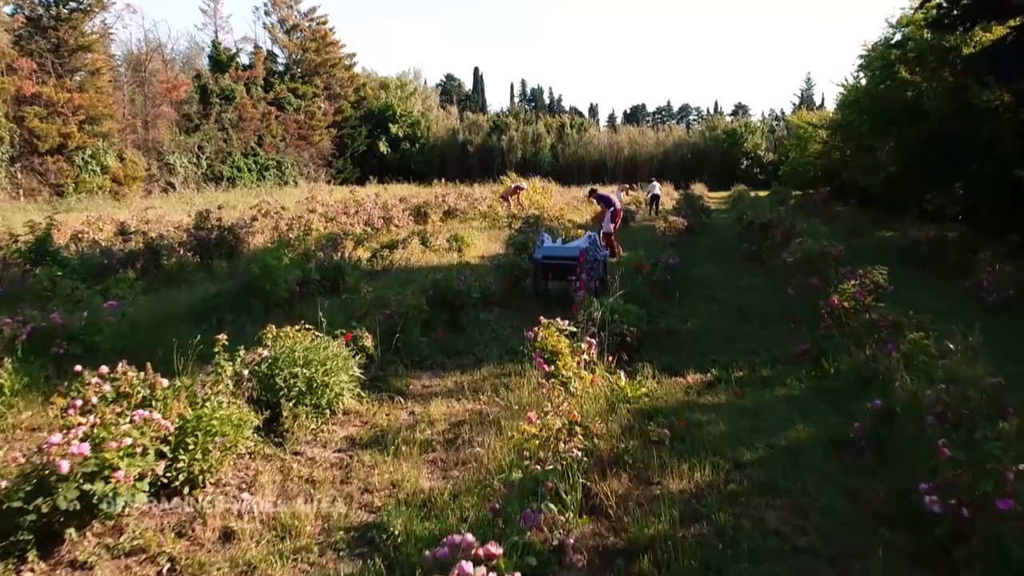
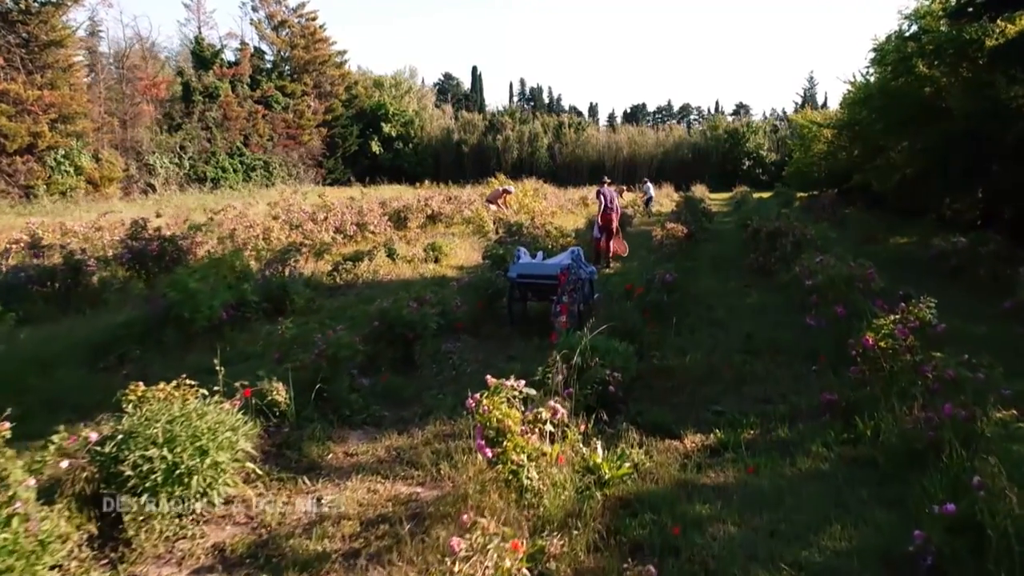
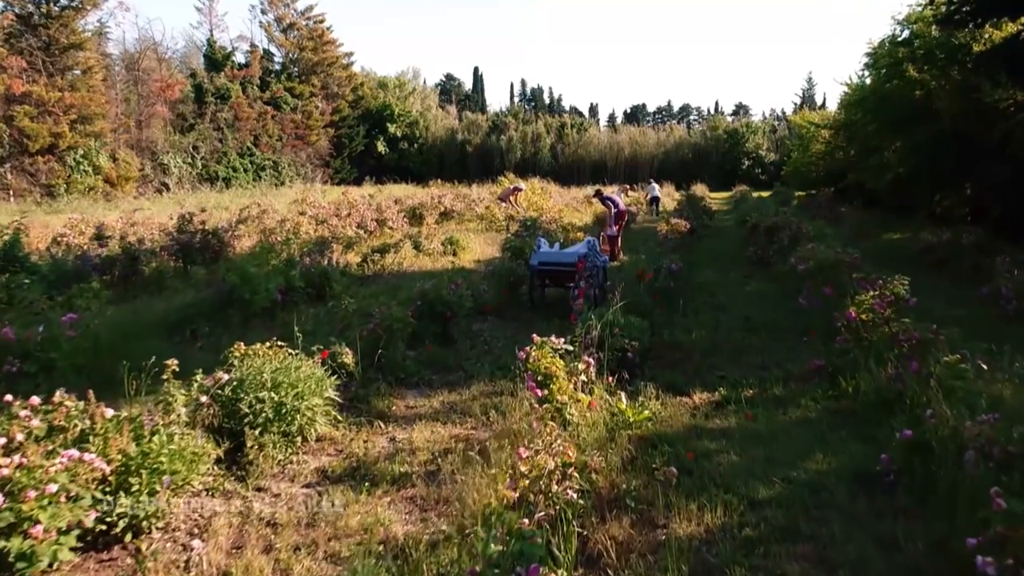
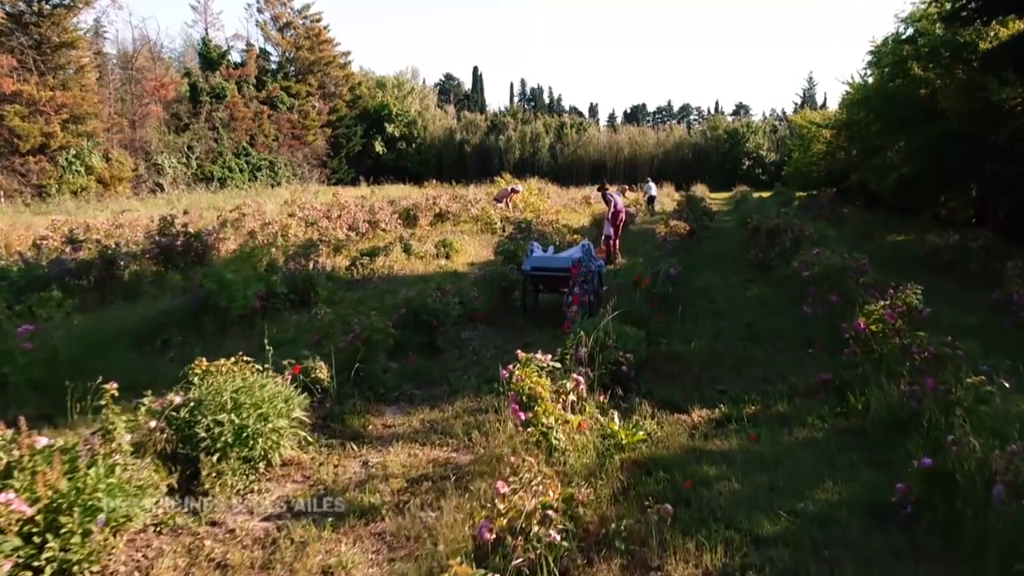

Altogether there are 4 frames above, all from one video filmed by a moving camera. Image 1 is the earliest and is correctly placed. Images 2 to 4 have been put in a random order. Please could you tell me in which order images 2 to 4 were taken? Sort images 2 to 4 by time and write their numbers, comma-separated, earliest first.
3, 4, 2
